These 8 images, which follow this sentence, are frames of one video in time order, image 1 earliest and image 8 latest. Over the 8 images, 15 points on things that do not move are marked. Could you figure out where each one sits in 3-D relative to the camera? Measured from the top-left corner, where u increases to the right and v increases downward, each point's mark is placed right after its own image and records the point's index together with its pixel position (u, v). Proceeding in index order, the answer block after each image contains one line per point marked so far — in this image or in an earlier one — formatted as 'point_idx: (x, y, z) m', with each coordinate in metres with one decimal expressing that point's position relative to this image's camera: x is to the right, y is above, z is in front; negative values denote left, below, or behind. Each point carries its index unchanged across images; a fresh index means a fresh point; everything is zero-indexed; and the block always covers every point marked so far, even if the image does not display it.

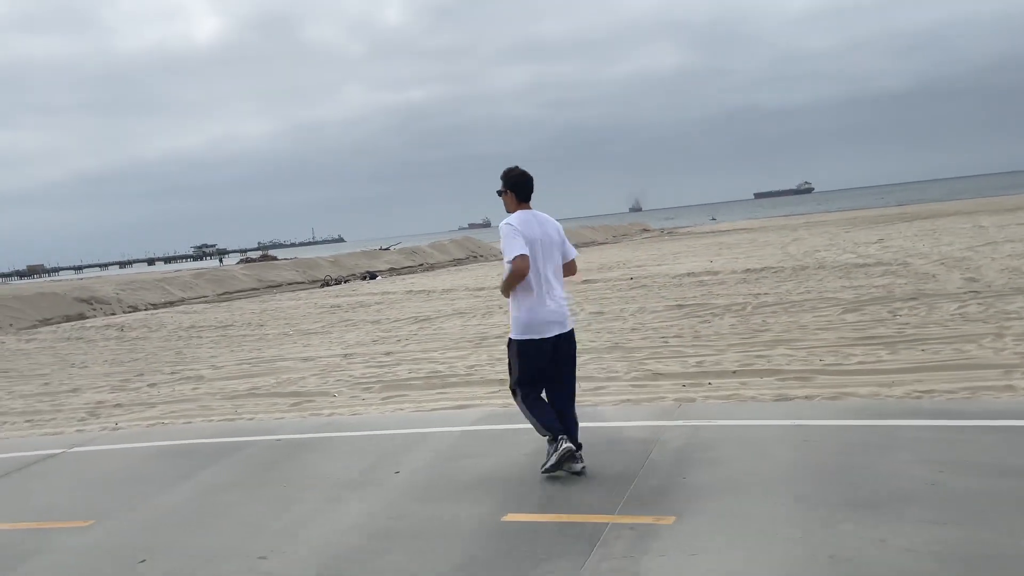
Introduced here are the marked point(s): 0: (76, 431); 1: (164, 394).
0: (-3.7, -1.2, +6.9) m
1: (-3.6, -1.1, +8.4) m
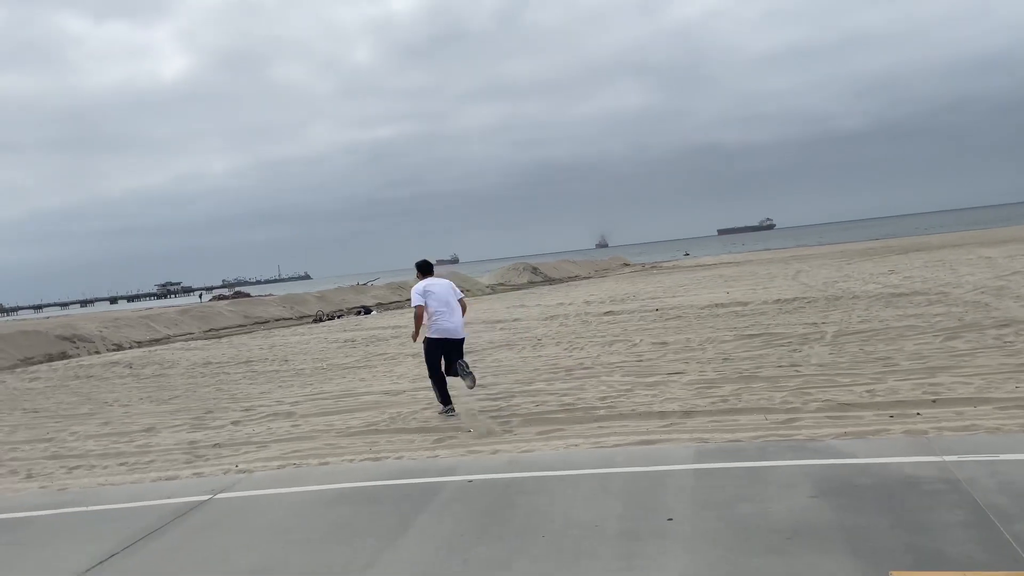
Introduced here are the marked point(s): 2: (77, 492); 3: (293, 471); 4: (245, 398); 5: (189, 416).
0: (-2.4, -1.4, +6.2) m
1: (-2.3, -1.4, +7.7) m
2: (-3.2, -1.5, +6.0) m
3: (-1.5, -1.3, +5.8) m
4: (-3.8, -1.6, +11.6) m
5: (-3.8, -1.5, +9.7) m
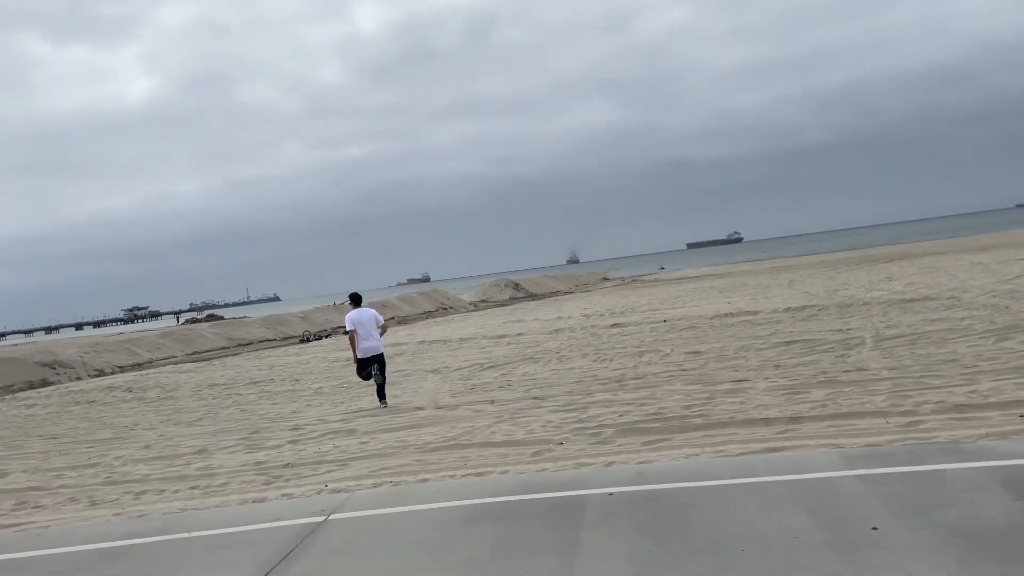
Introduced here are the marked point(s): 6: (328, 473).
0: (-1.6, -1.5, +5.8) m
1: (-1.6, -1.5, +7.3) m
2: (-2.4, -1.6, +5.6) m
3: (-0.8, -1.4, +5.5) m
4: (-3.2, -1.8, +11.2) m
5: (-3.2, -1.7, +9.3) m
6: (-1.4, -1.5, +6.4) m
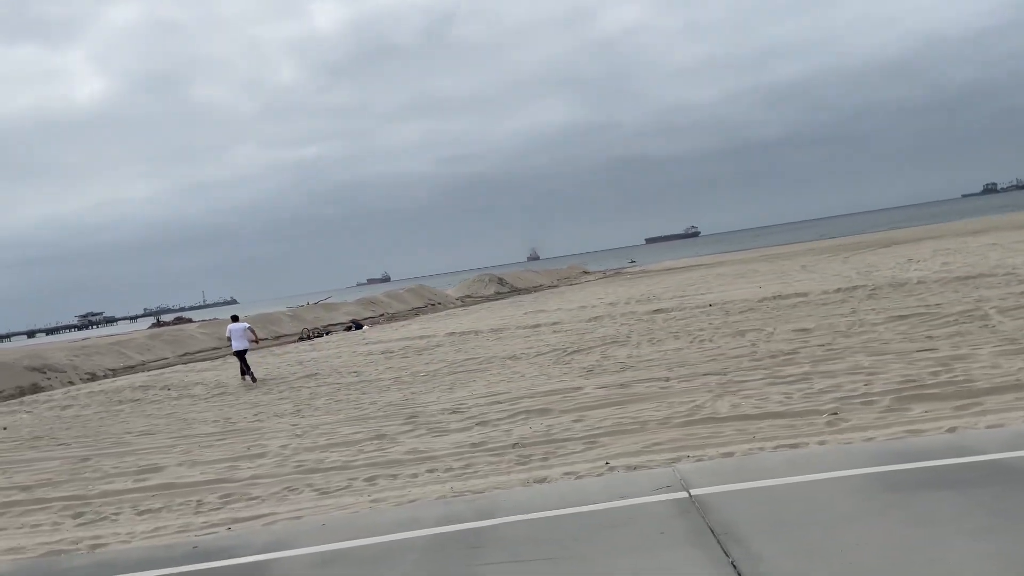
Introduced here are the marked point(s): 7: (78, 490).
0: (+0.4, -1.2, +5.2) m
1: (+0.4, -1.2, +6.7) m
2: (-0.4, -1.3, +5.0) m
3: (+1.3, -1.1, +4.9) m
4: (-1.3, -1.5, +10.5) m
5: (-1.3, -1.4, +8.6) m
6: (+0.6, -1.2, +5.9) m
7: (-3.9, -1.9, +7.3) m
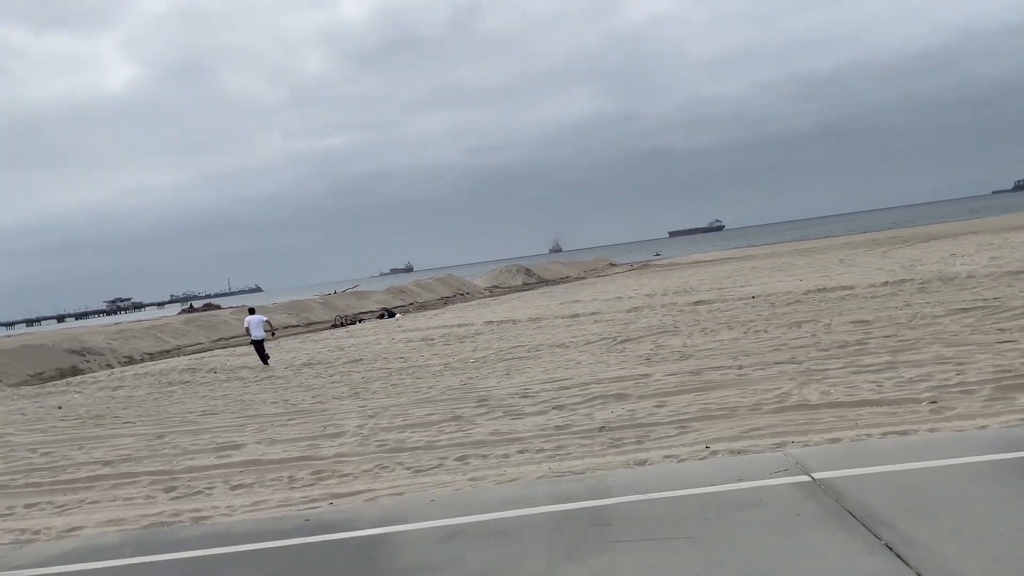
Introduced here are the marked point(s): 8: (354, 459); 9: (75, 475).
0: (+1.1, -1.1, +5.2) m
1: (+1.1, -1.1, +6.7) m
2: (+0.2, -1.2, +5.0) m
3: (+1.9, -1.0, +4.9) m
4: (-0.5, -1.3, +10.5) m
5: (-0.5, -1.3, +8.7) m
6: (+1.2, -1.1, +5.8) m
7: (-3.2, -1.7, +7.5) m
8: (-1.3, -1.4, +6.6) m
9: (-4.1, -1.8, +7.6) m
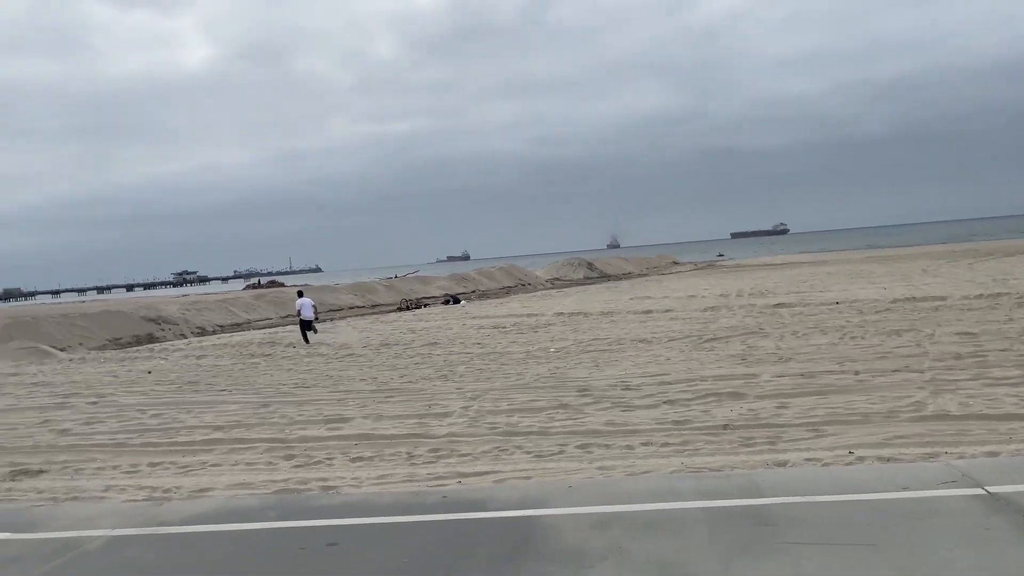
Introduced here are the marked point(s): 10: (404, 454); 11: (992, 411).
0: (+1.9, -1.1, +5.0) m
1: (+2.1, -1.0, +6.5) m
2: (+1.1, -1.1, +4.9) m
3: (+2.8, -1.0, +4.6) m
4: (+0.7, -1.2, +10.5) m
5: (+0.6, -1.1, +8.6) m
6: (+2.1, -1.0, +5.6) m
7: (-2.2, -1.4, +7.6) m
8: (-0.4, -1.3, +6.6) m
9: (-3.1, -1.4, +7.7) m
10: (-0.9, -1.3, +6.4) m
11: (+3.5, -0.9, +5.9) m
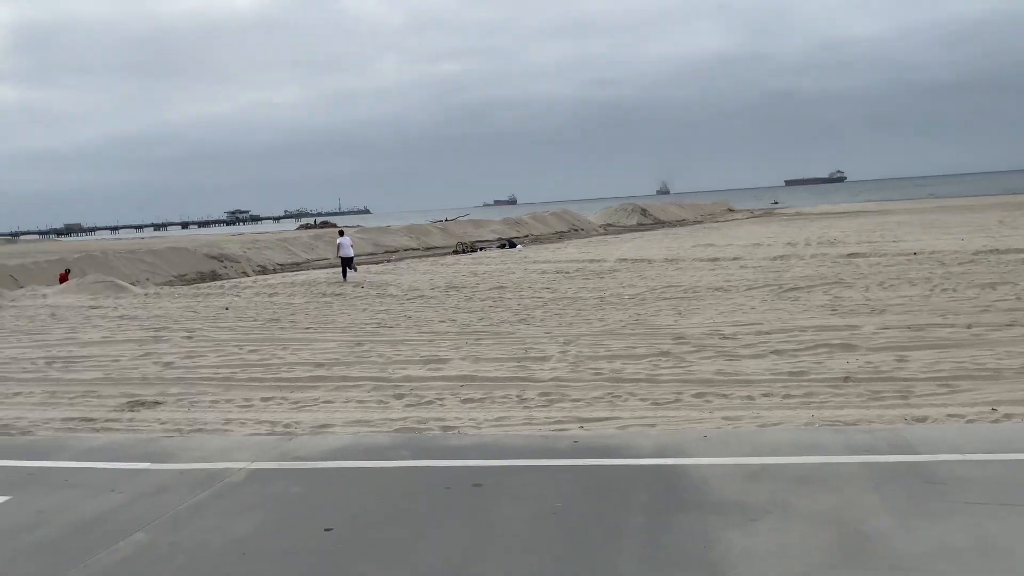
0: (+2.7, -0.8, +4.8) m
1: (+2.9, -0.6, +6.3) m
2: (+1.9, -0.8, +4.8) m
3: (+3.5, -0.7, +4.4) m
4: (+1.8, -0.5, +10.3) m
5: (+1.6, -0.6, +8.5) m
6: (+3.0, -0.7, +5.4) m
7: (-1.3, -0.8, +7.6) m
8: (+0.5, -0.8, +6.6) m
9: (-2.2, -0.8, +7.9) m
10: (0.0, -0.9, +6.4) m
11: (+4.4, -0.6, +5.6) m
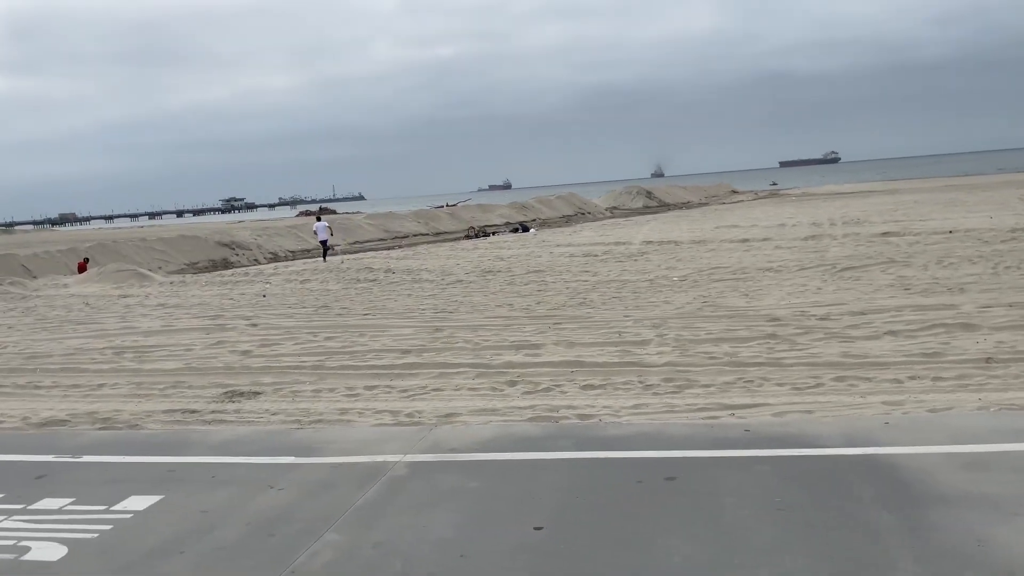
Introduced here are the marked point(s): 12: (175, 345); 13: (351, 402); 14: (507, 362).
0: (+3.7, -0.6, +4.6) m
1: (+3.9, -0.5, +6.1) m
2: (+2.8, -0.7, +4.5) m
3: (+4.5, -0.6, +4.1) m
4: (+2.8, -0.2, +10.1) m
5: (+2.5, -0.4, +8.2) m
6: (+3.9, -0.6, +5.2) m
7: (-0.3, -0.7, +7.4) m
8: (+1.5, -0.6, +6.3) m
9: (-1.2, -0.7, +7.6) m
10: (+1.0, -0.7, +6.1) m
11: (+5.3, -0.4, +5.4) m
12: (-4.0, -0.7, +9.5) m
13: (-1.3, -0.9, +6.3) m
14: (-0.1, -0.7, +7.2) m
